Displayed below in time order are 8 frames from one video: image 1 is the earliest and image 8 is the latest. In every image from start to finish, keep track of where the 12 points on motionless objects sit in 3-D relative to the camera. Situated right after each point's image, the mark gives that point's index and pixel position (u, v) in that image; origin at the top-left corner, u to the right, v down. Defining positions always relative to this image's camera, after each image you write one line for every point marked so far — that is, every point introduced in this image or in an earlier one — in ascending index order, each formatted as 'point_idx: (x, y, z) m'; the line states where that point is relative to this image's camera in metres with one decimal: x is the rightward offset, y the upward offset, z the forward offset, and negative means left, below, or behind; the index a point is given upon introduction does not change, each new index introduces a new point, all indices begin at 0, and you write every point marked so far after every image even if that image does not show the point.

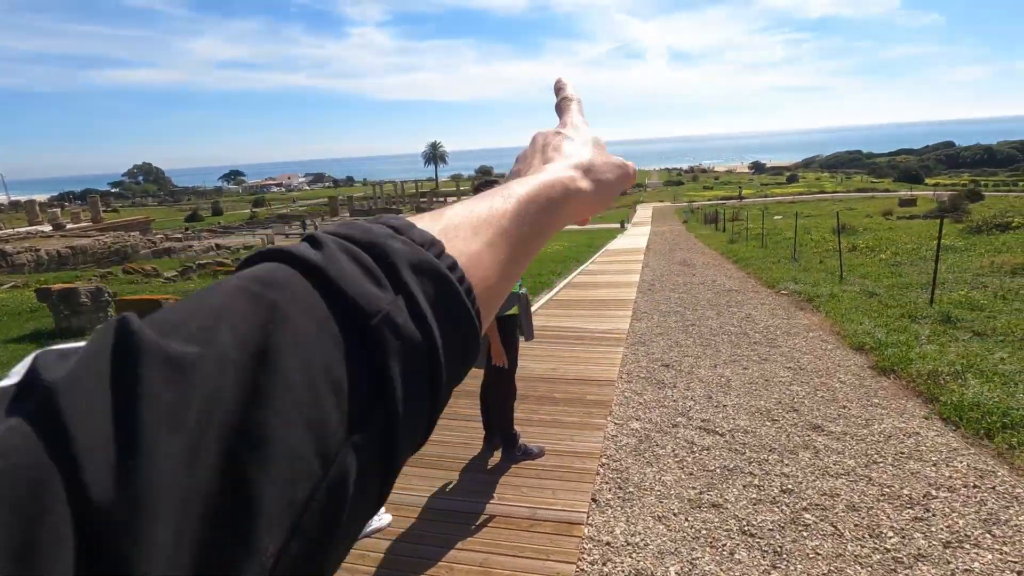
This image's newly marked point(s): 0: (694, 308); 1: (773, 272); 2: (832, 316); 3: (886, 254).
0: (+4.6, -0.5, +13.2) m
1: (+8.4, +0.5, +17.3) m
2: (+6.7, -0.5, +11.5) m
3: (+13.6, +1.3, +19.5) m
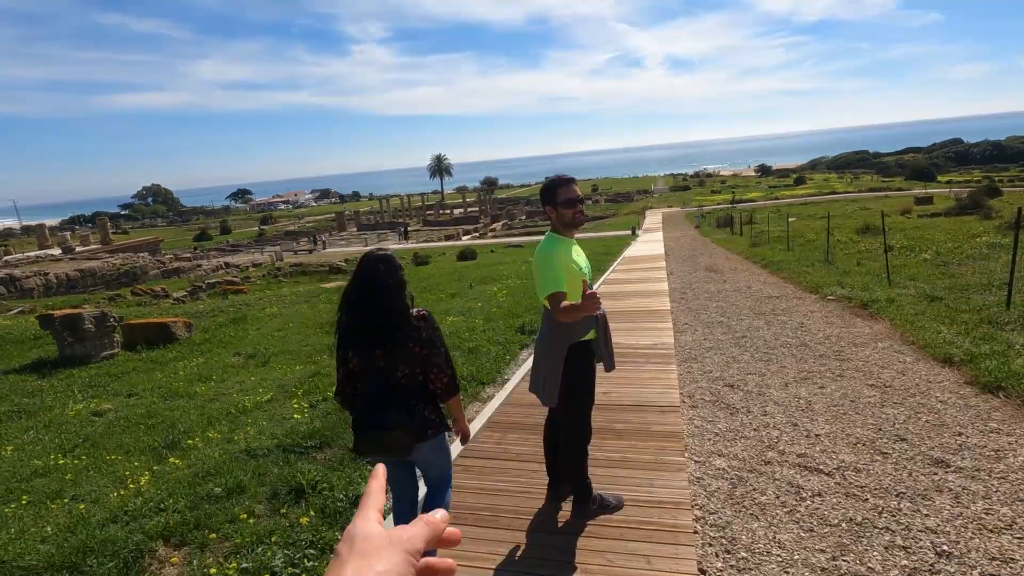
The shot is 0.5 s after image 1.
0: (+5.2, -0.6, +12.3) m
1: (+9.1, +0.3, +16.3) m
2: (+7.3, -0.6, +10.5) m
3: (+14.3, +1.2, +18.5) m
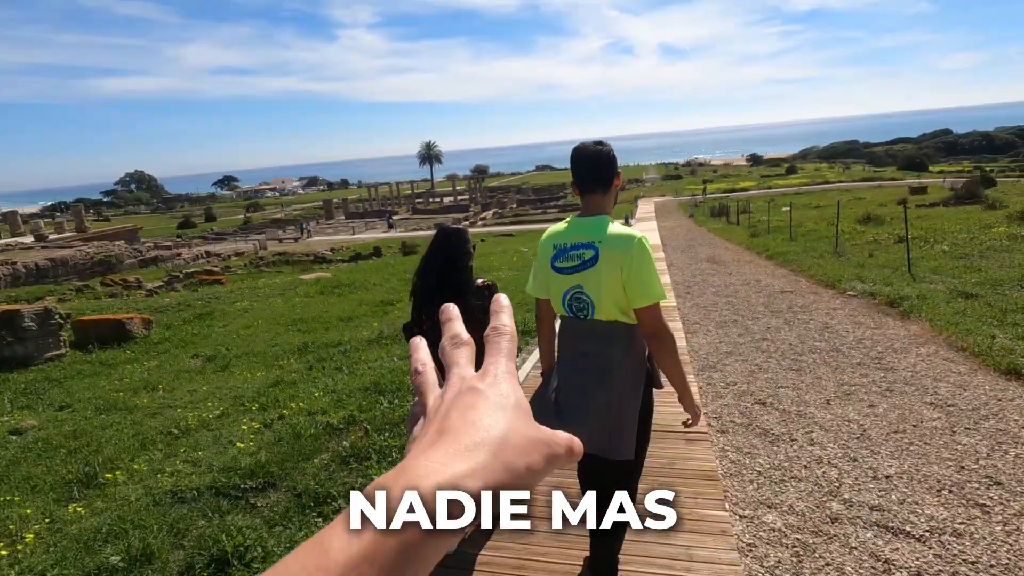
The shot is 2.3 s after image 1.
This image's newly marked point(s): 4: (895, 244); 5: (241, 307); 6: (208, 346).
0: (+5.0, -0.5, +11.1) m
1: (+8.9, +0.5, +15.2) m
2: (+7.2, -0.5, +9.4) m
3: (+14.0, +1.4, +17.5) m
4: (+13.4, +1.5, +18.9) m
5: (-8.2, -0.6, +16.2) m
6: (-6.8, -1.3, +12.0) m
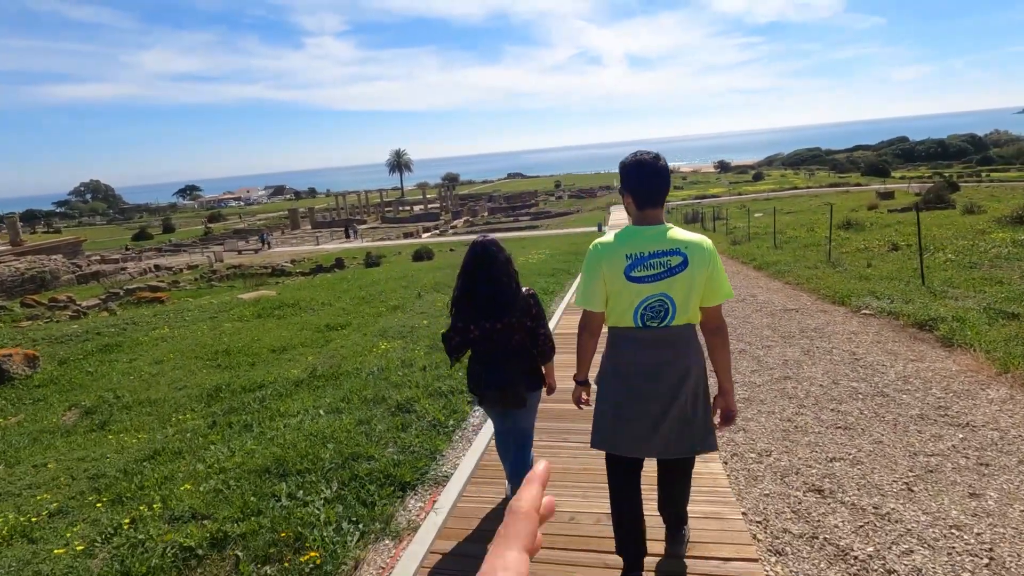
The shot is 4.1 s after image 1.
0: (+4.4, -0.9, +9.4) m
1: (+8.0, +0.1, +13.7) m
2: (+6.6, -0.8, +7.7) m
3: (+13.0, +1.1, +16.2) m
4: (+12.3, +1.1, +17.6) m
5: (-9.1, -1.3, +13.8) m
6: (-7.4, -1.9, +9.6) m
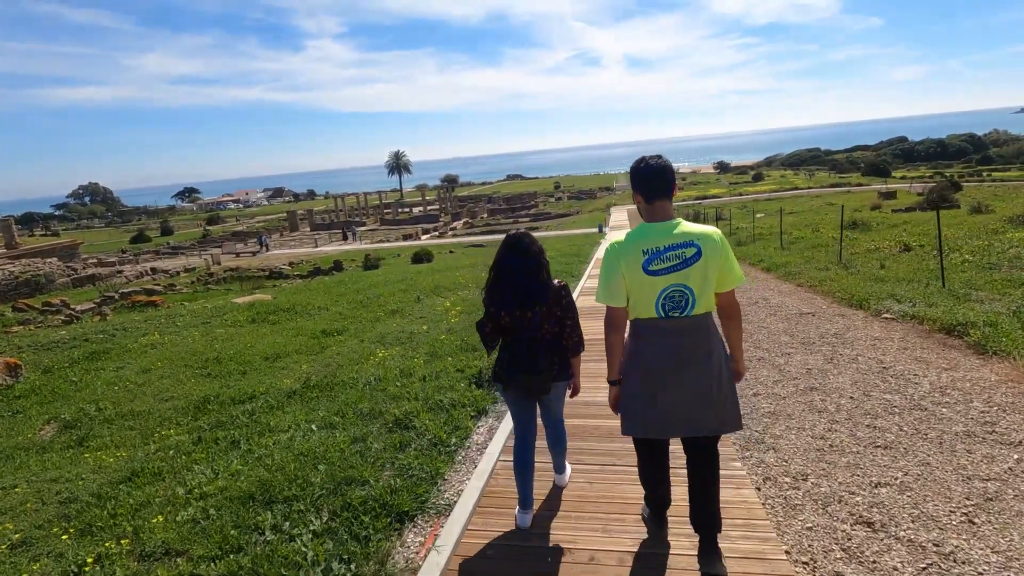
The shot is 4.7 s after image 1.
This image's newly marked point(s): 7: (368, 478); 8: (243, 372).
0: (+4.5, -1.0, +8.9) m
1: (+8.1, +0.1, +13.2) m
2: (+6.7, -0.9, +7.3) m
3: (+13.0, +1.0, +15.7) m
4: (+12.4, +1.1, +17.1) m
5: (-9.0, -1.4, +13.2) m
6: (-7.3, -2.0, +9.1) m
7: (-1.3, -1.8, +5.1) m
8: (-5.2, -1.6, +10.5) m
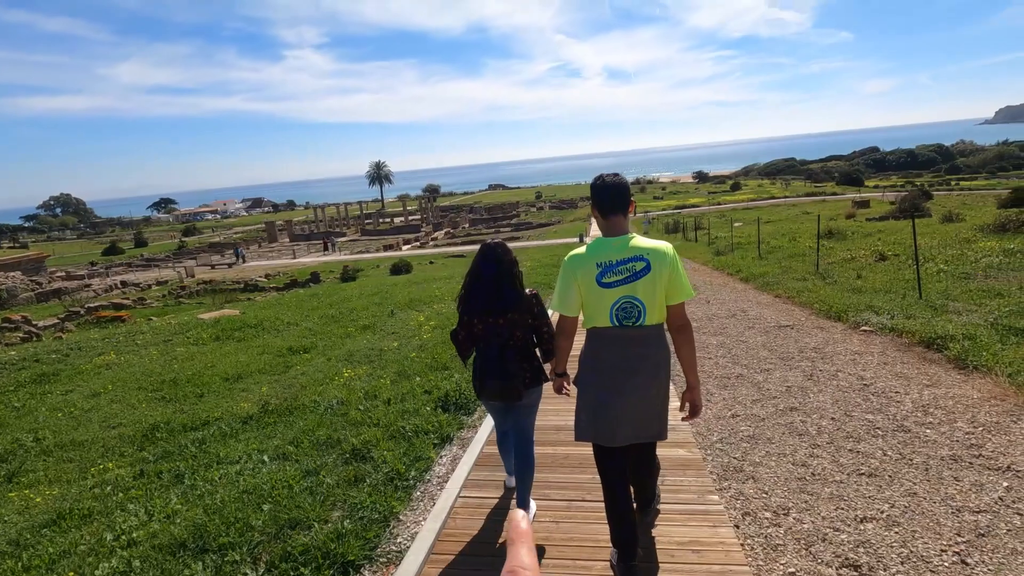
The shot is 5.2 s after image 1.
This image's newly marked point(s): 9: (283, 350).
0: (+4.0, -1.2, +8.6) m
1: (+7.5, -0.2, +13.1) m
2: (+6.2, -1.1, +7.1) m
3: (+12.3, +0.8, +15.7) m
4: (+11.6, +0.8, +17.2) m
5: (-9.6, -1.8, +12.6) m
6: (-7.8, -2.3, +8.5) m
7: (-1.7, -2.0, +4.6) m
8: (-5.7, -2.0, +9.9) m
9: (-5.5, -1.5, +12.8) m
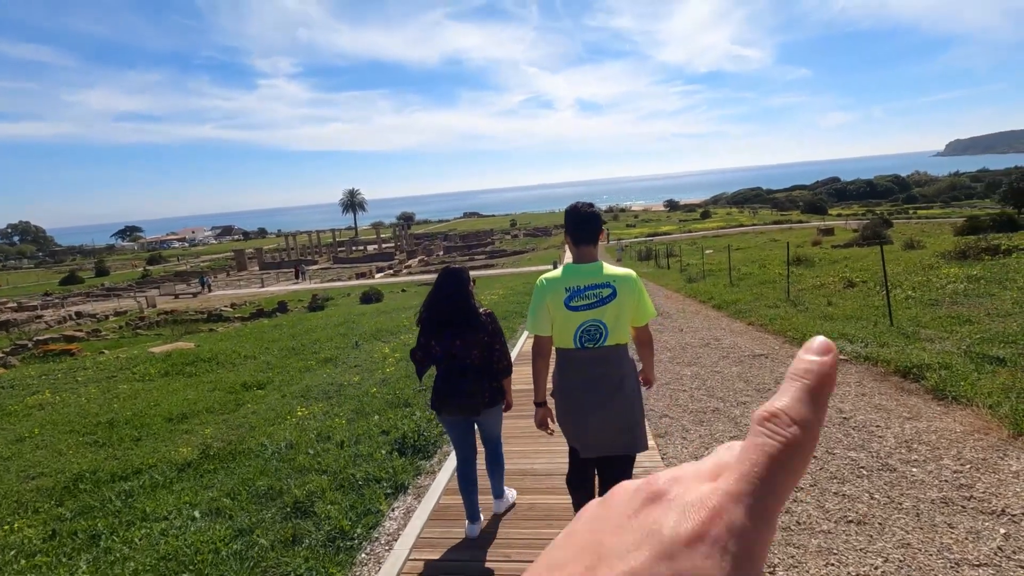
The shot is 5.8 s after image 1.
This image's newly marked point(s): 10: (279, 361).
0: (+3.5, -1.6, +8.3) m
1: (+6.7, -0.8, +12.9) m
2: (+5.8, -1.4, +6.8) m
3: (+11.5, 0.0, +15.9) m
4: (+10.7, -0.1, +17.2) m
5: (-10.3, -2.5, +11.6) m
6: (-8.3, -2.8, +7.5) m
7: (-2.0, -2.3, +4.0) m
8: (-6.3, -2.5, +9.1) m
9: (-6.2, -2.2, +12.0) m
10: (-6.1, -1.9, +14.3) m
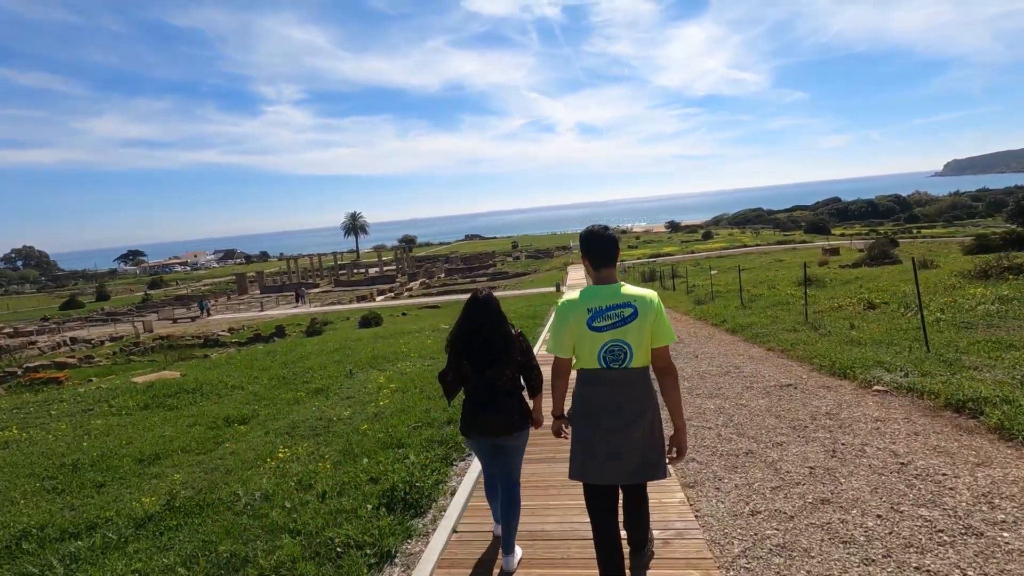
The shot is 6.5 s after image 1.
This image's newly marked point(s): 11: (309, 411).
0: (+3.5, -2.0, +7.4) m
1: (+6.8, -1.3, +12.0) m
2: (+5.8, -1.7, +5.9) m
3: (+11.6, -0.6, +15.0) m
4: (+10.8, -0.7, +16.4) m
5: (-10.2, -3.0, +10.7) m
6: (-8.2, -3.2, +6.6) m
7: (-2.0, -2.5, +3.1) m
8: (-6.2, -3.0, +8.2) m
9: (-6.1, -2.7, +11.1) m
10: (-6.0, -2.6, +13.4) m
11: (-4.2, -2.5, +11.2) m
